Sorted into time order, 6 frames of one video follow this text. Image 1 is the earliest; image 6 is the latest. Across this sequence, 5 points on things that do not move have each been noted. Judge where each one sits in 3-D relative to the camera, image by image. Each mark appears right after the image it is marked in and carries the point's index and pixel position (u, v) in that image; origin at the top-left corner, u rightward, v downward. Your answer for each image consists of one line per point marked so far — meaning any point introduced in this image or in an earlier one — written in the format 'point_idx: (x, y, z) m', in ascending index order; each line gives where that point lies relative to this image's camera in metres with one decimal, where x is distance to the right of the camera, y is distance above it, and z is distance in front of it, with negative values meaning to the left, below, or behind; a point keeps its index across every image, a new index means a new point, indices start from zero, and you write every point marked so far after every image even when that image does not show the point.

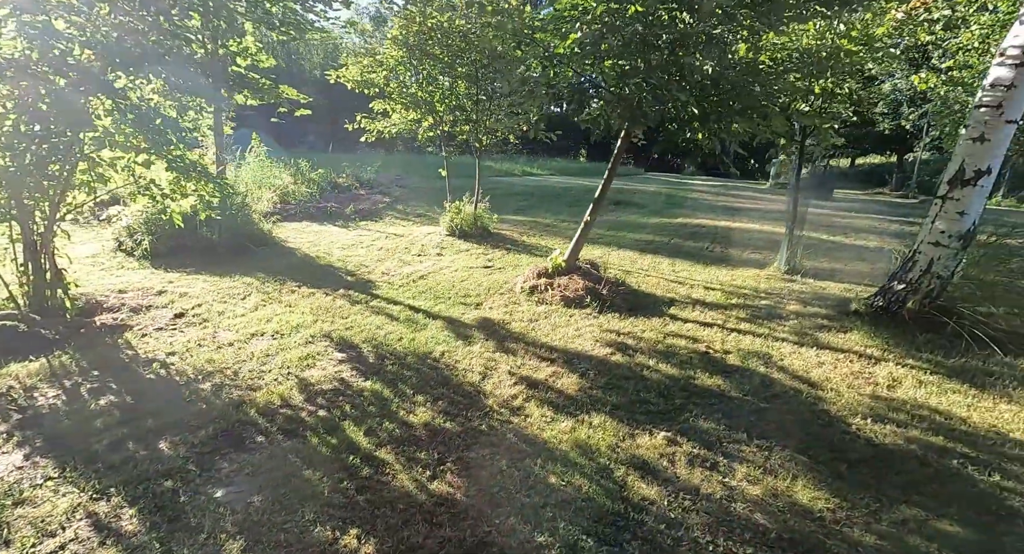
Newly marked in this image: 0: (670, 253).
0: (+2.4, +0.4, +8.1) m
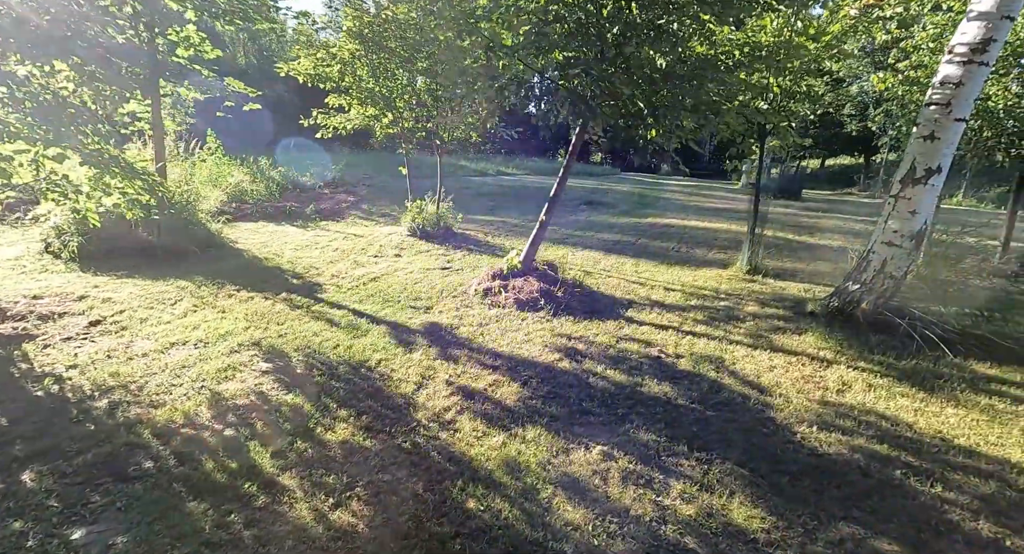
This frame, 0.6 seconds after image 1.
0: (+1.8, +0.3, +8.0) m
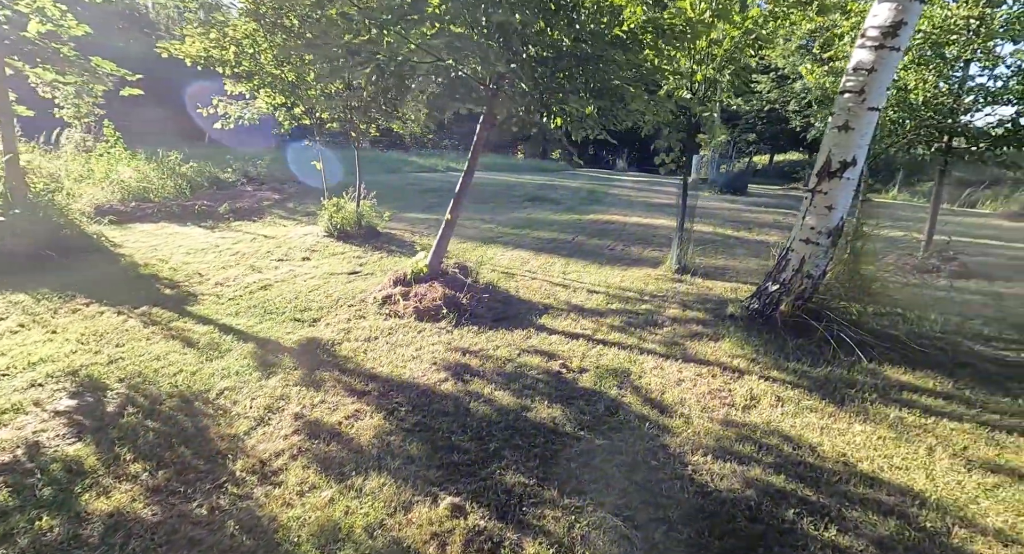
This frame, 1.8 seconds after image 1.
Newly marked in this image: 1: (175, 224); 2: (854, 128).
0: (+0.8, +0.3, +7.7) m
1: (-5.0, +0.8, +8.0) m
2: (+2.5, +1.1, +3.8) m
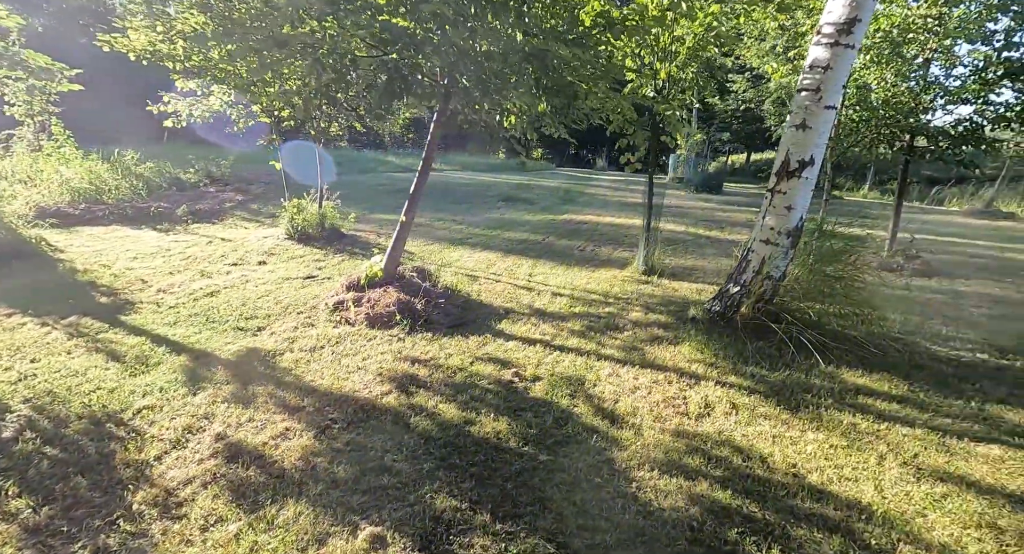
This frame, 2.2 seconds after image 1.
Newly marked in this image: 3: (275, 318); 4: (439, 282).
0: (+0.3, +0.3, +7.6) m
1: (-5.5, +0.7, +7.6) m
2: (+2.1, +1.1, +3.8) m
3: (-1.8, -0.3, +4.0) m
4: (-0.7, 0.0, +4.9) m
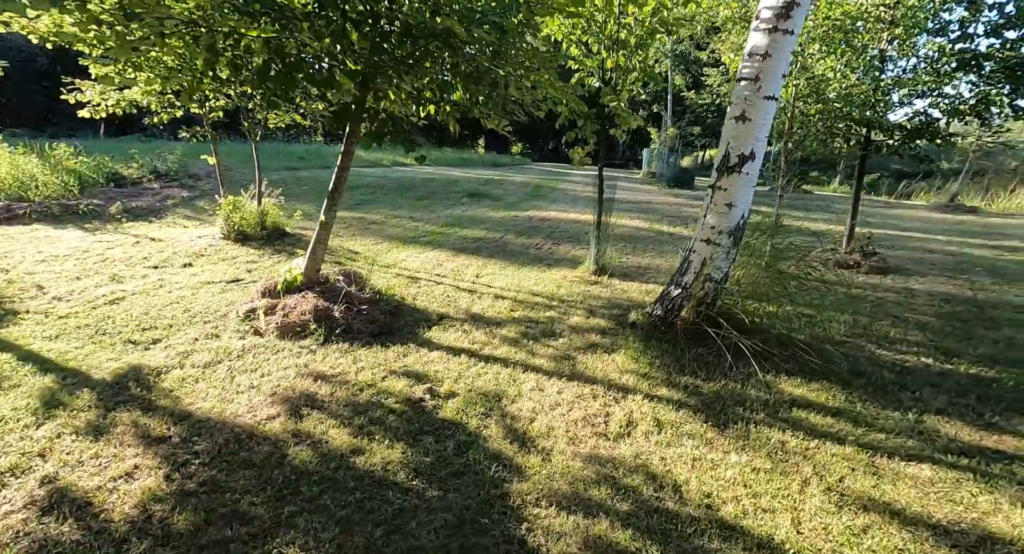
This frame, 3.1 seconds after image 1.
0: (-0.3, +0.3, +7.3) m
1: (-6.2, +0.7, +7.1) m
2: (+1.6, +1.0, +3.6) m
3: (-2.3, -0.4, +3.6) m
4: (-1.2, -0.1, +4.6) m
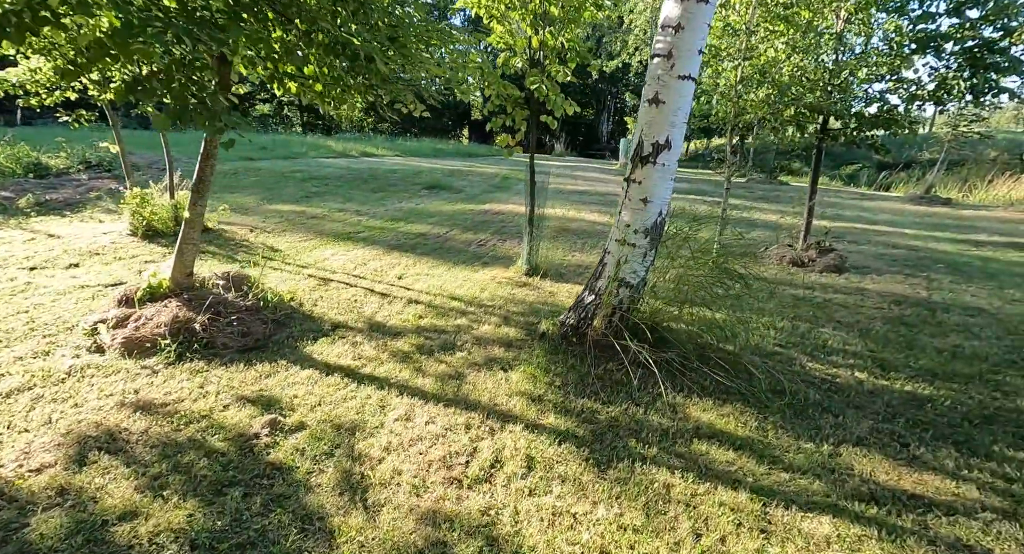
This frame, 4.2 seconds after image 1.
0: (-1.2, +0.3, +6.9) m
1: (-7.0, +0.7, +6.5) m
2: (+0.9, +1.0, +3.2) m
3: (-3.0, -0.4, +3.1) m
4: (-2.0, -0.1, +4.1) m
